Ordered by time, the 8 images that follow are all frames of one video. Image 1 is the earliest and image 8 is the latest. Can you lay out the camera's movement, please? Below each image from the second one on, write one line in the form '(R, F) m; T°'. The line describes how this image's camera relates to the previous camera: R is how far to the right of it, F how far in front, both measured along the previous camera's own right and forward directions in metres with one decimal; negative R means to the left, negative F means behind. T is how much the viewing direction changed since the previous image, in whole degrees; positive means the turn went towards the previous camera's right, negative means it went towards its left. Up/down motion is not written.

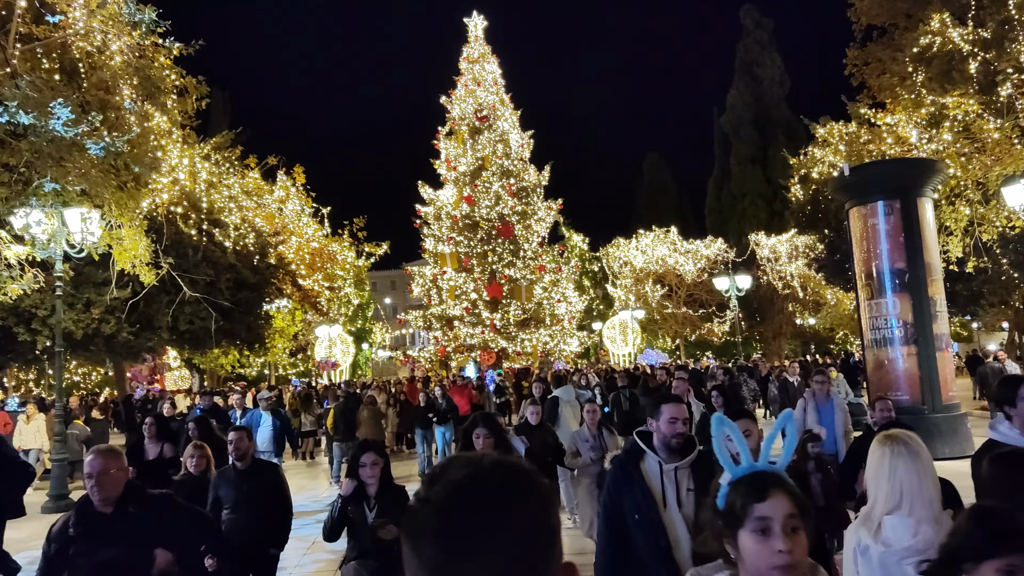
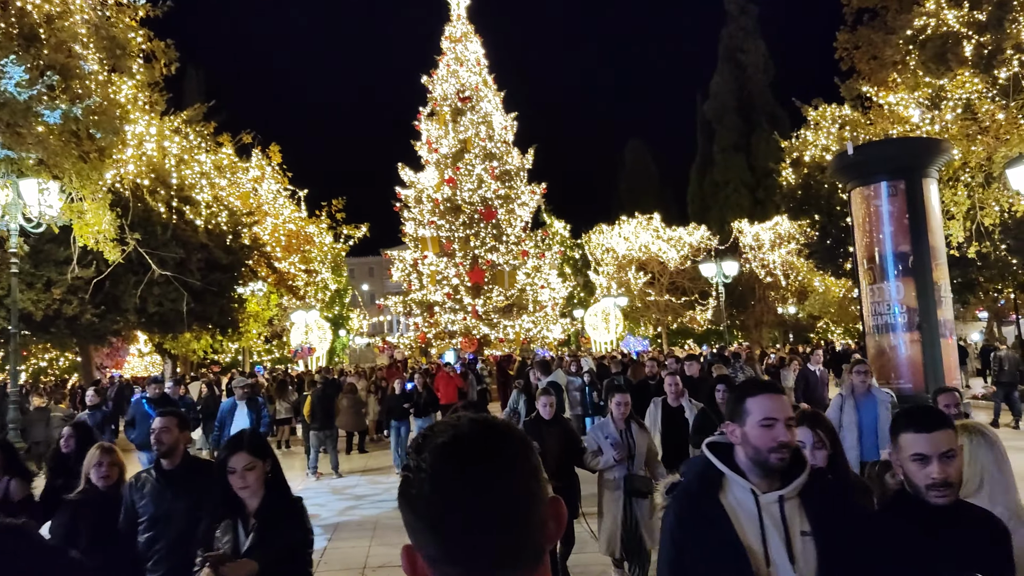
(-0.2, +0.8) m; +2°
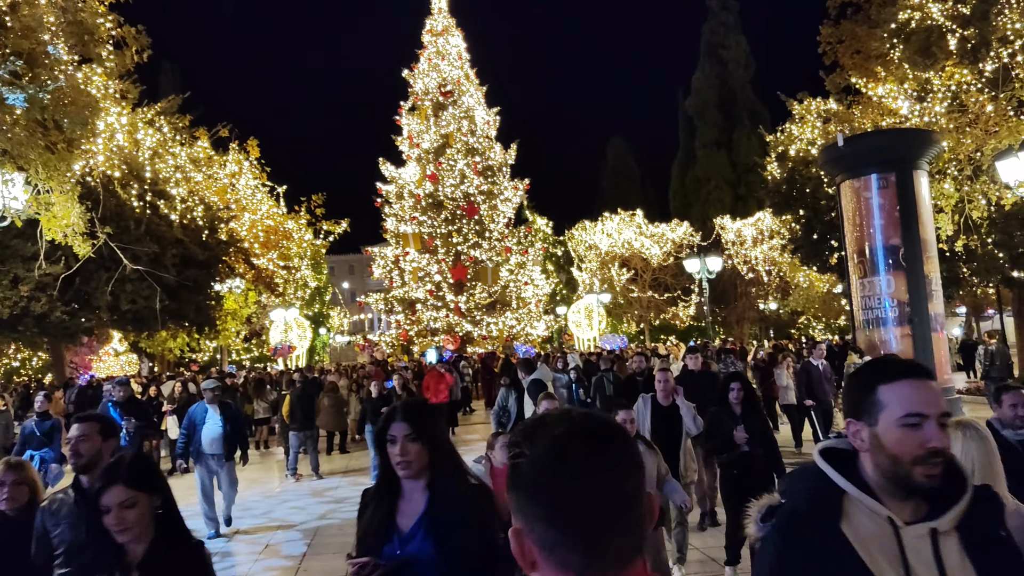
(-0.1, +0.4) m; +1°
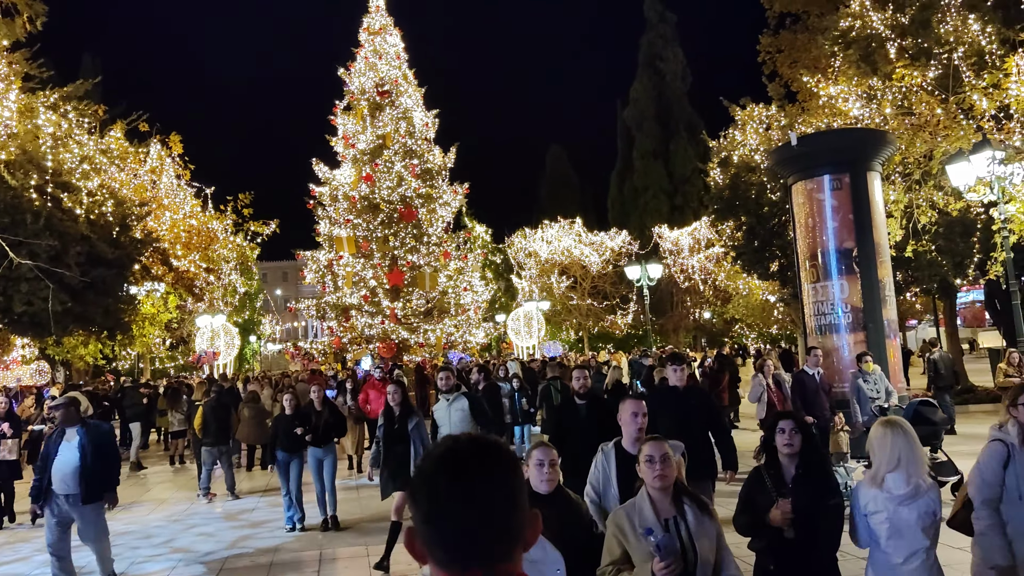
(0.0, +1.0) m; +5°
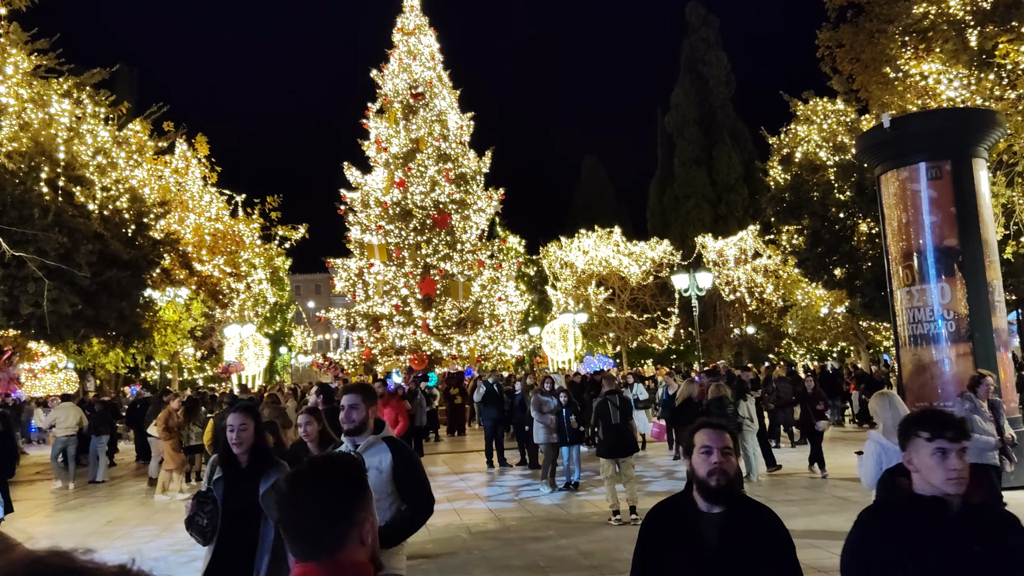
(-0.3, +1.6) m; -2°
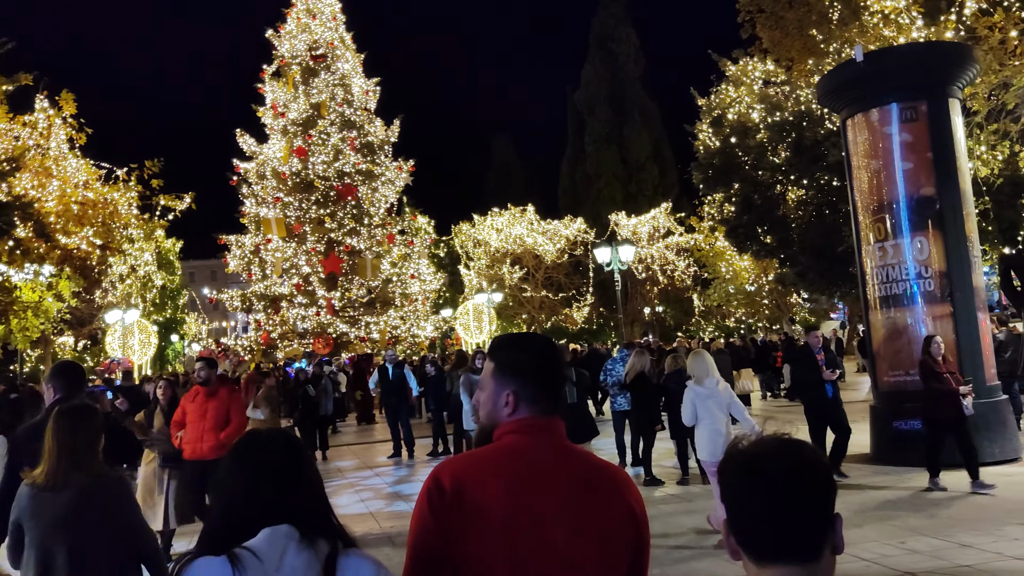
(-0.2, +2.0) m; +7°
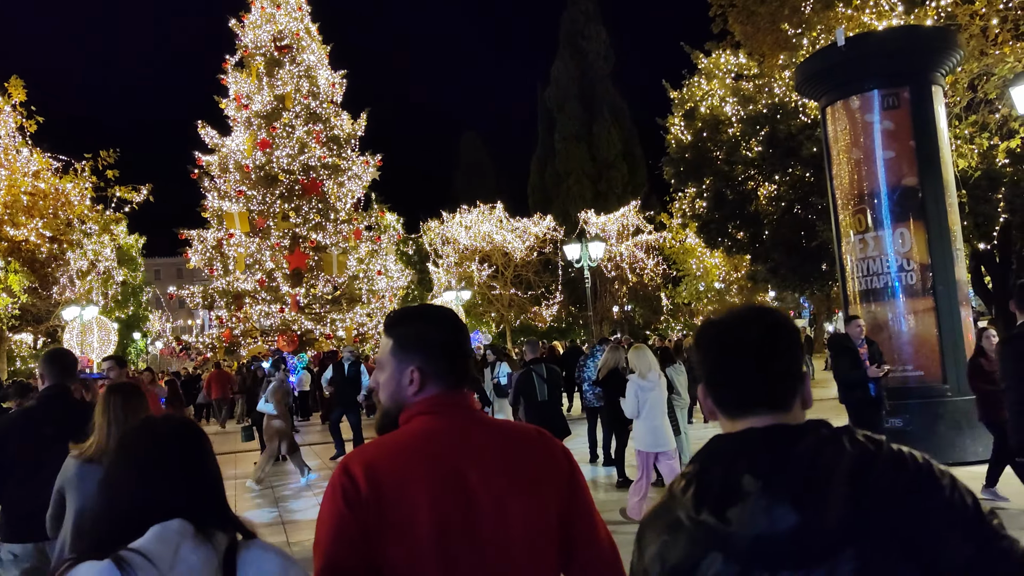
(0.0, +0.5) m; +2°
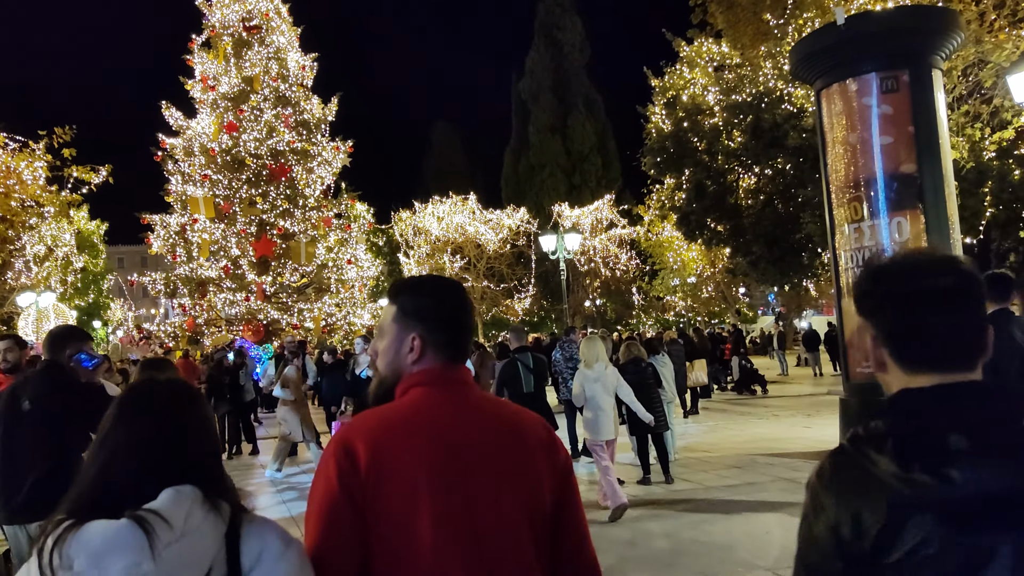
(-0.1, +0.6) m; +2°
